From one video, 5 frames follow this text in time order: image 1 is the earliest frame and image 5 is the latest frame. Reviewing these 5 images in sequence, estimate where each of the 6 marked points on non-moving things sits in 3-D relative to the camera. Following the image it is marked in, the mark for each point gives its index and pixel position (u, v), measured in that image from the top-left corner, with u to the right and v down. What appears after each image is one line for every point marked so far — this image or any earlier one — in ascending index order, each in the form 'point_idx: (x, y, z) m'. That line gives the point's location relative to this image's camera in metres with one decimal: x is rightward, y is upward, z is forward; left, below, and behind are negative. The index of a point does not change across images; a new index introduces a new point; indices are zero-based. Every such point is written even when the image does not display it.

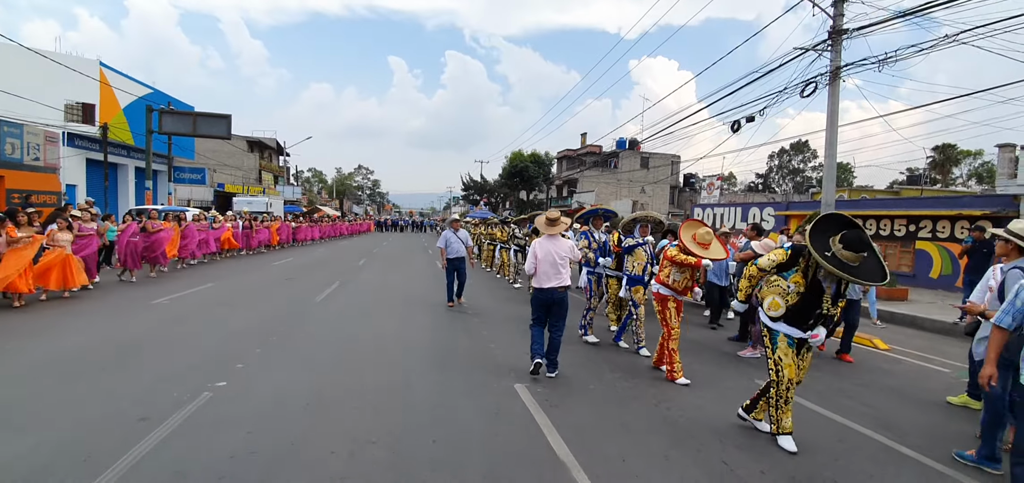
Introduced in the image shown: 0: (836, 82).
0: (+8.2, +4.0, +12.9) m
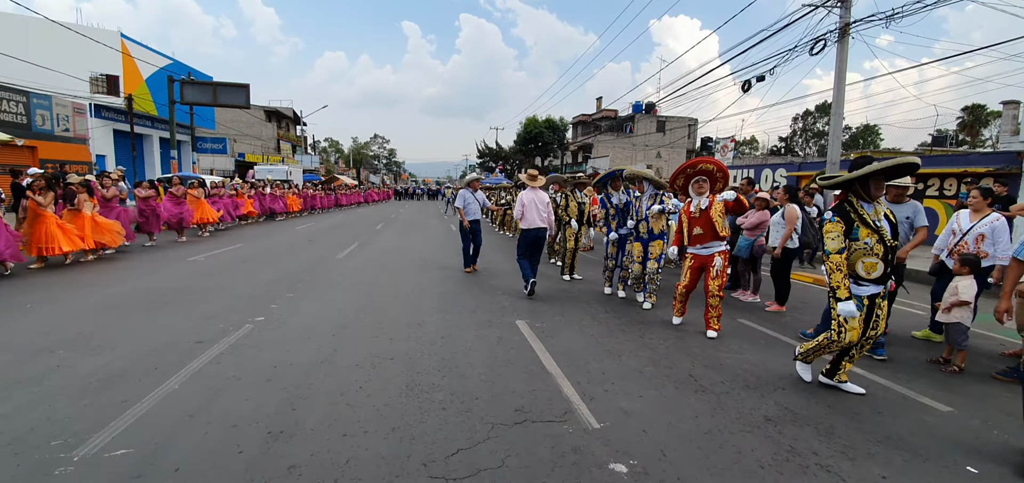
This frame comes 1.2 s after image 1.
0: (+8.4, +5.1, +12.9) m
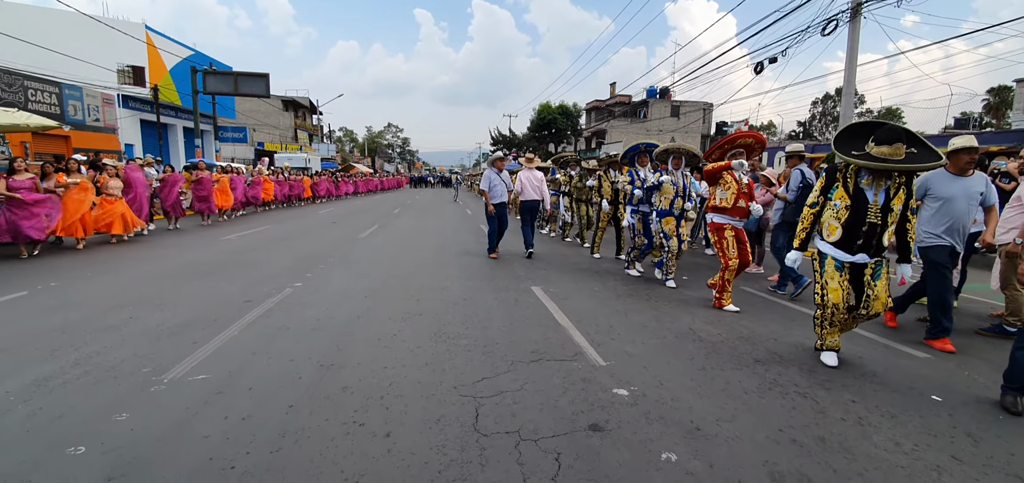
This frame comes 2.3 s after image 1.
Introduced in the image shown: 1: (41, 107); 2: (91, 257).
0: (+8.8, +5.6, +13.0) m
1: (-17.2, +4.9, +18.8) m
2: (-6.6, -0.3, +8.0) m
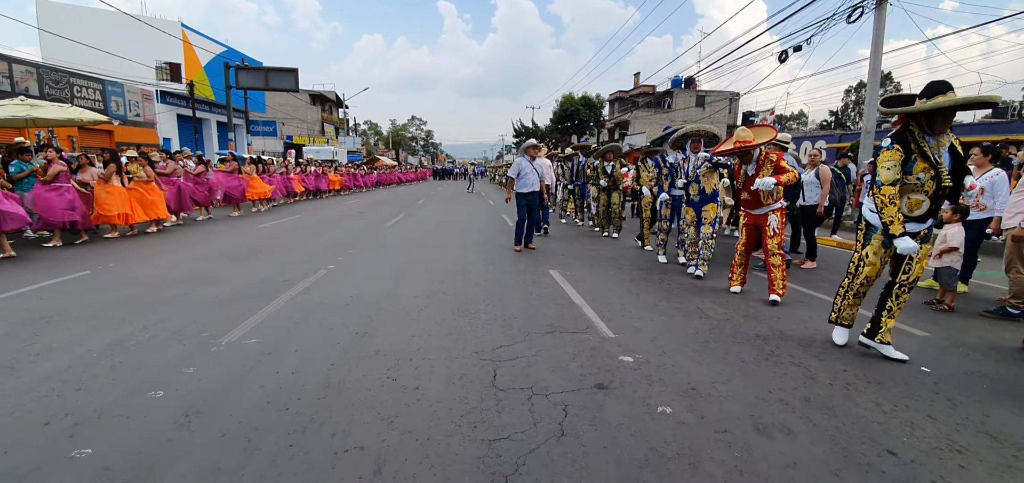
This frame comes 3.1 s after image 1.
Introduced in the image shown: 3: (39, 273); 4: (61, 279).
0: (+9.3, +5.9, +12.9) m
1: (-16.4, +5.4, +19.8) m
2: (-6.3, 0.0, +8.7) m
3: (-5.6, -0.4, +6.1) m
4: (-5.1, -0.4, +5.8) m
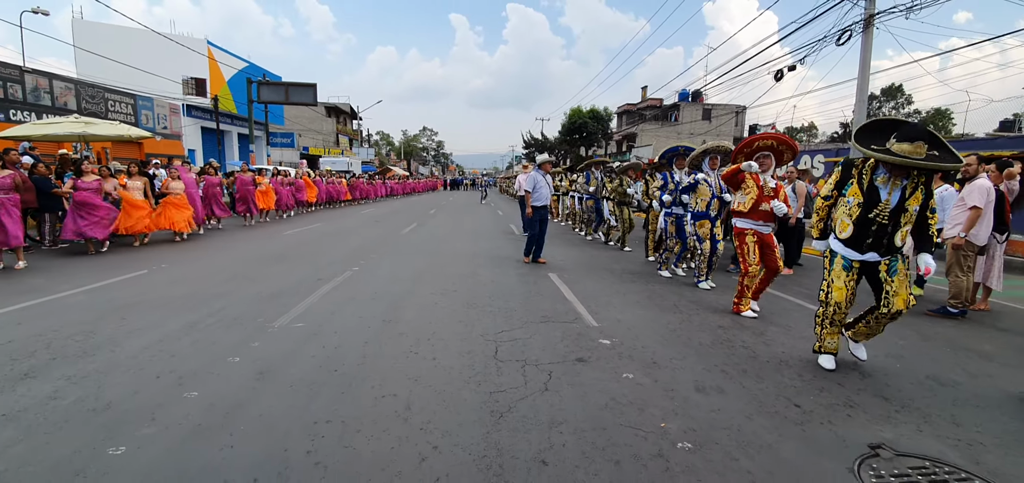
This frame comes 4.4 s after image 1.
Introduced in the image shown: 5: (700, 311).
0: (+9.5, +5.6, +13.6) m
1: (-16.0, +5.1, +21.0) m
2: (-6.2, -0.1, +9.6) m
3: (-5.6, -0.4, +7.0) m
4: (-5.0, -0.5, +6.7) m
5: (+2.0, -0.7, +5.5) m
